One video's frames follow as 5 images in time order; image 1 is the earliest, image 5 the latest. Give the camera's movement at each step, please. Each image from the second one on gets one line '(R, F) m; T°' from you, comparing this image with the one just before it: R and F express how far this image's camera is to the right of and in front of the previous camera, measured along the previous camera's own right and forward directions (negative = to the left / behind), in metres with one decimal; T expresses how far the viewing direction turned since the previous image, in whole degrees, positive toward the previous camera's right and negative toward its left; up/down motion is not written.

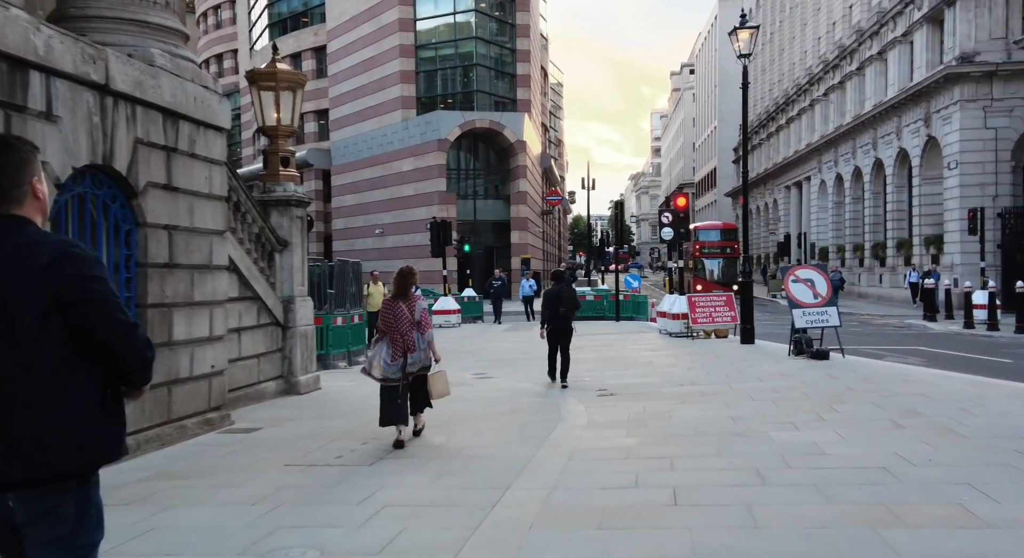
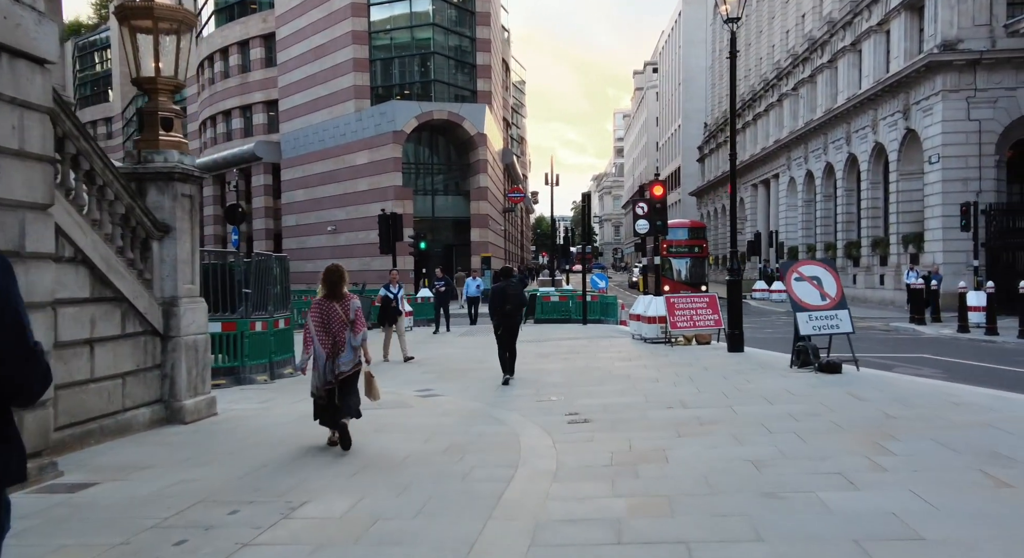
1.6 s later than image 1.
(+0.2, +2.4) m; +3°
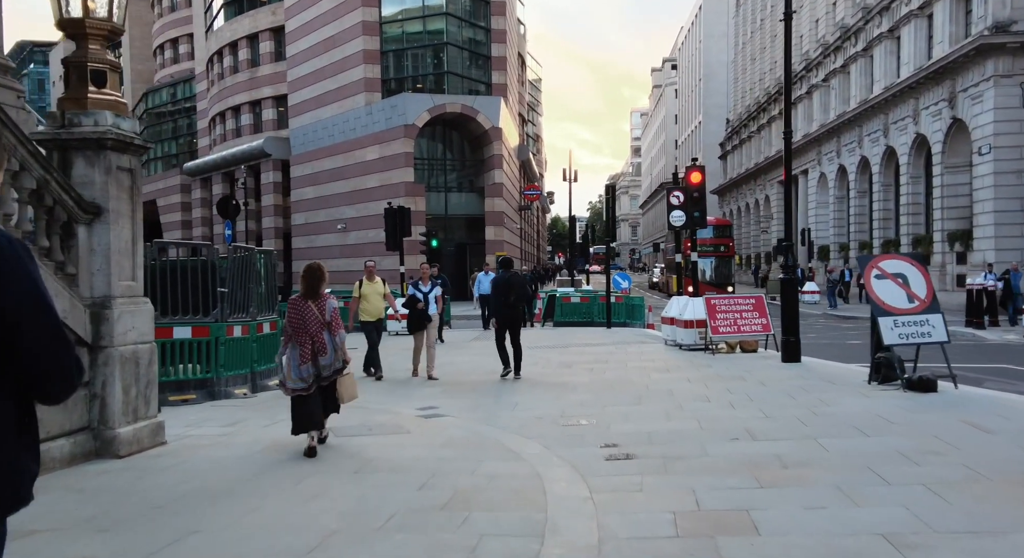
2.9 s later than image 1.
(-0.1, +1.9) m; -1°
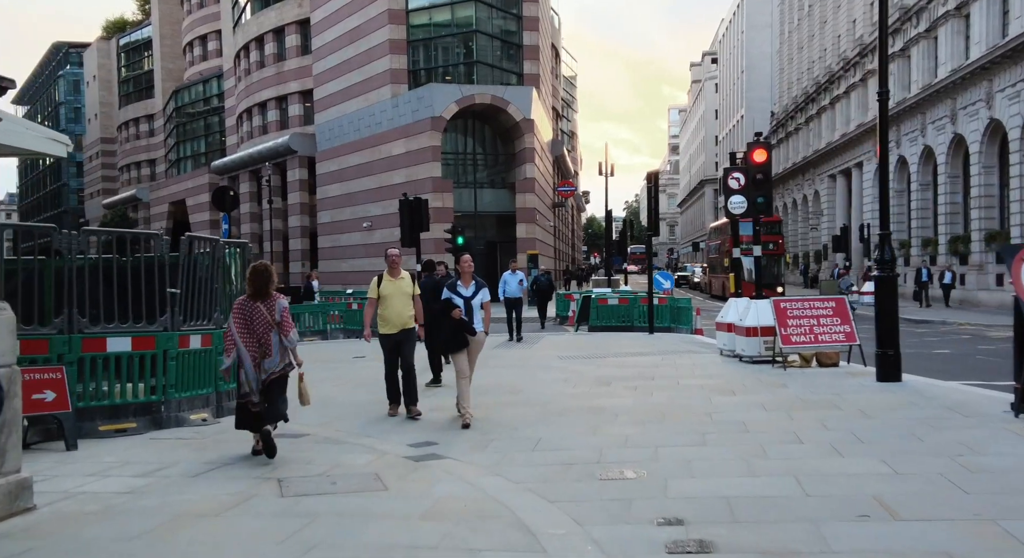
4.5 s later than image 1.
(+0.1, +2.4) m; -3°
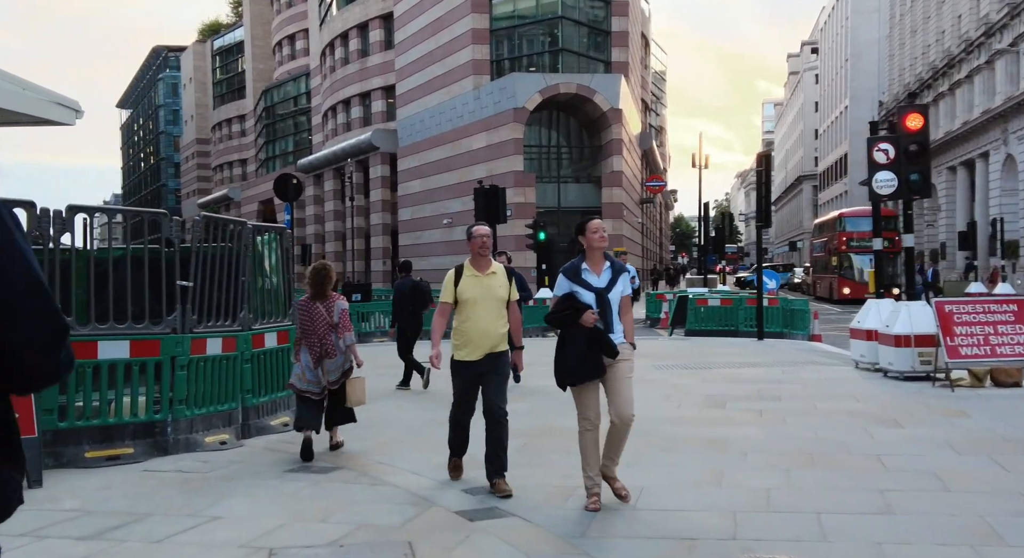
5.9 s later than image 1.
(-0.1, +2.0) m; -6°
